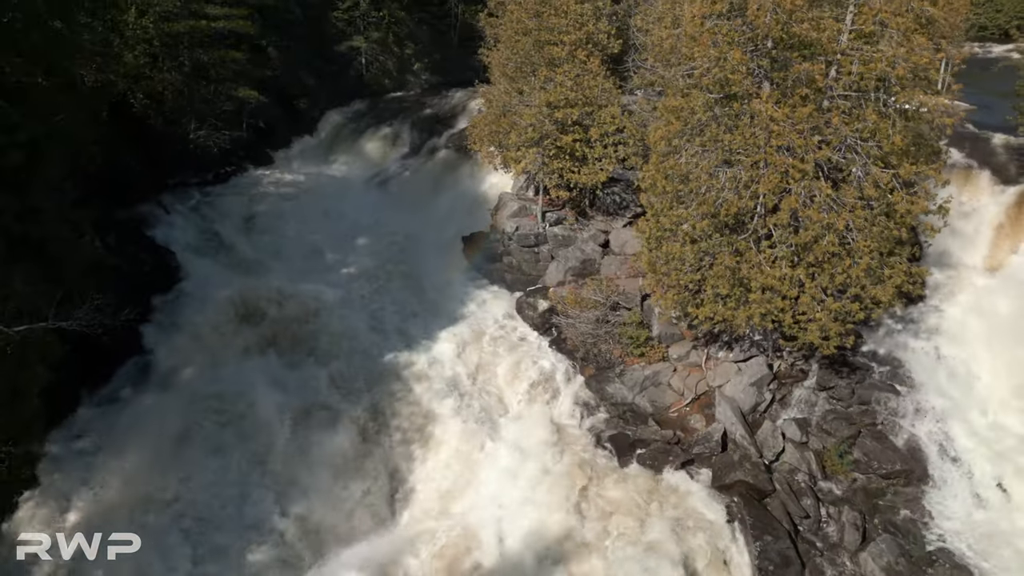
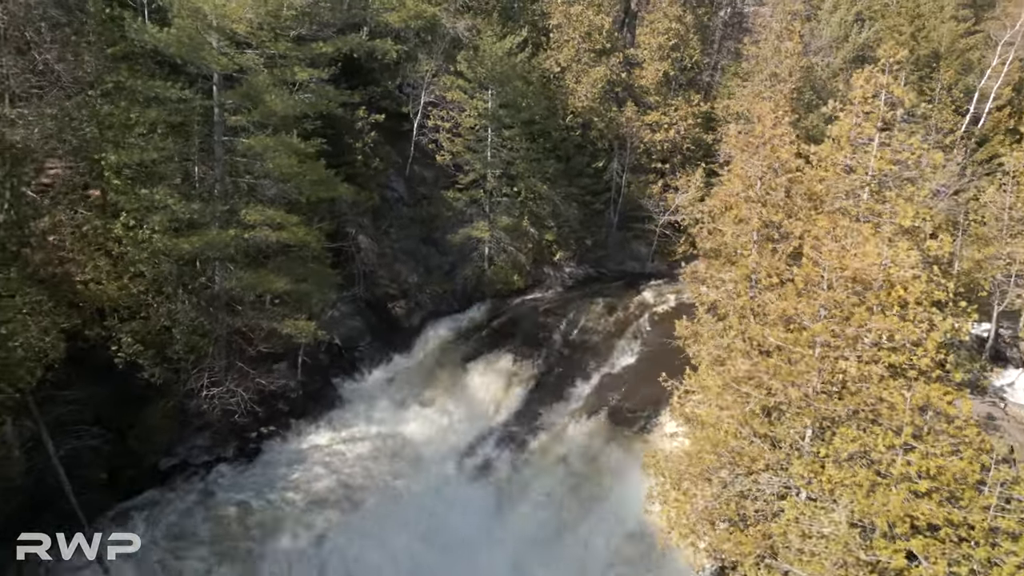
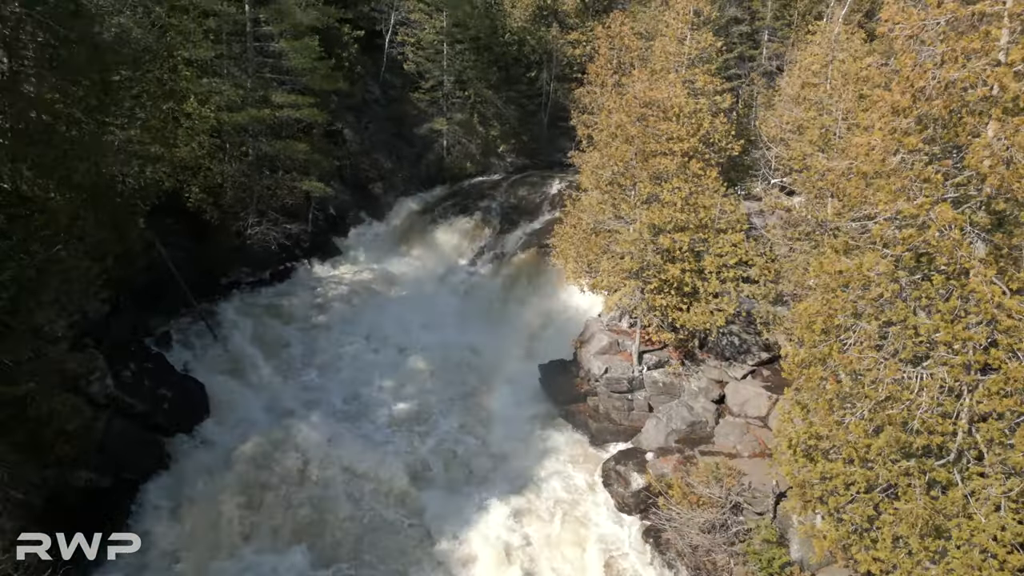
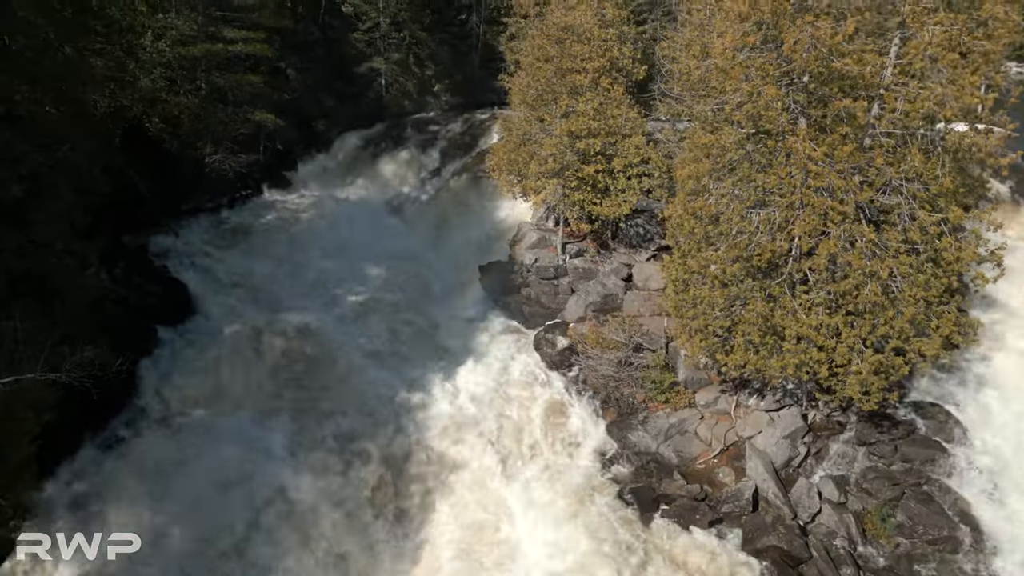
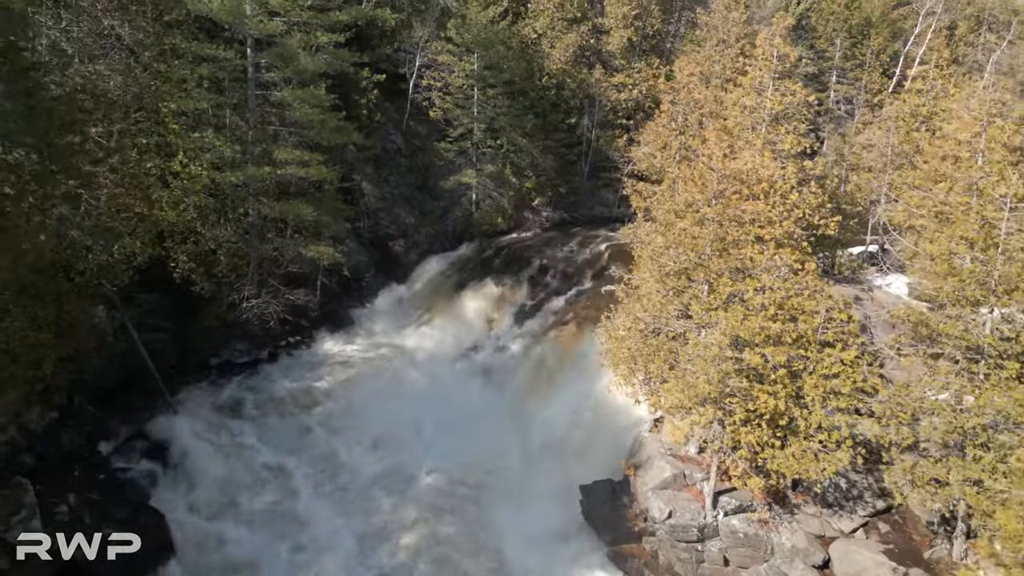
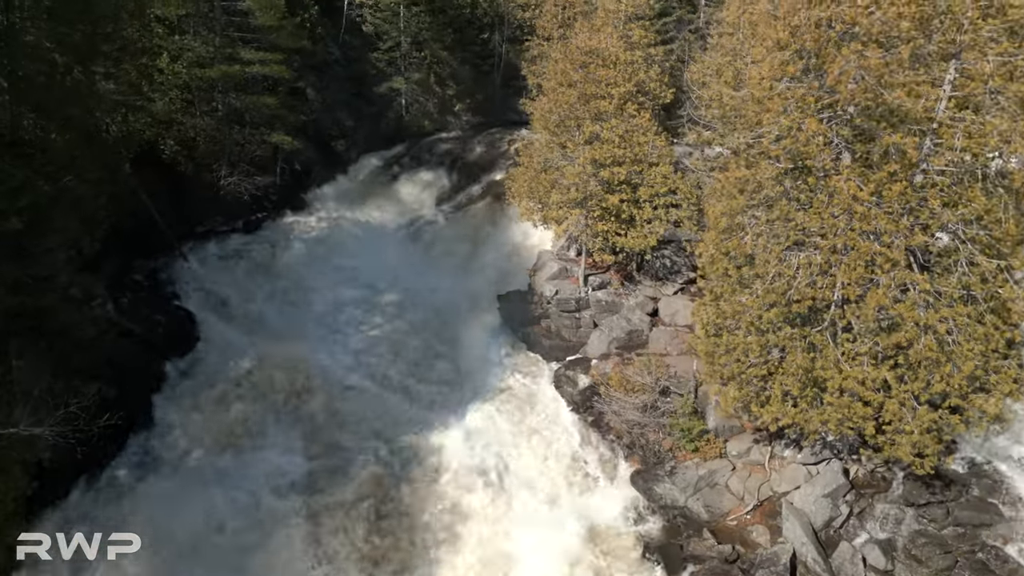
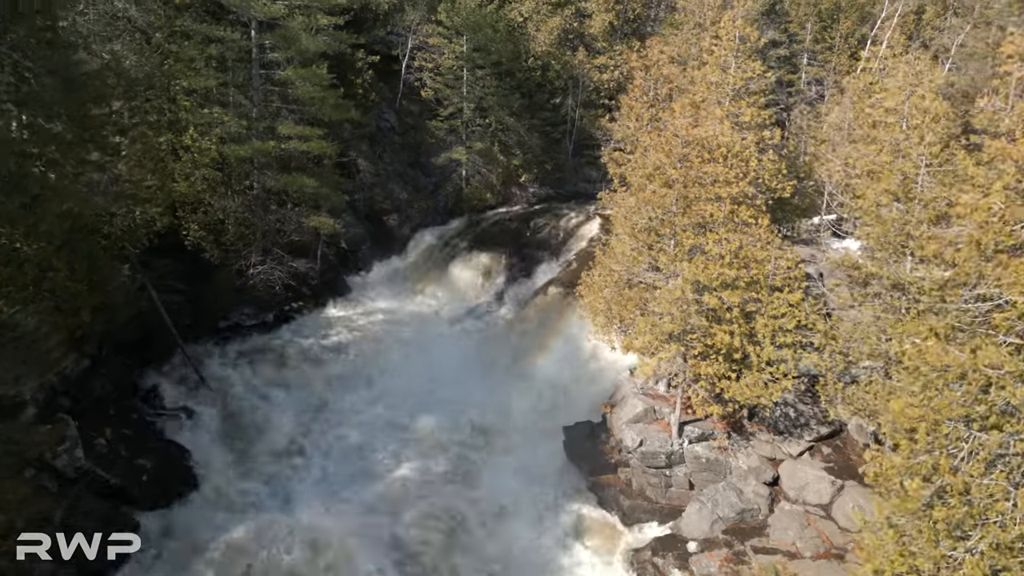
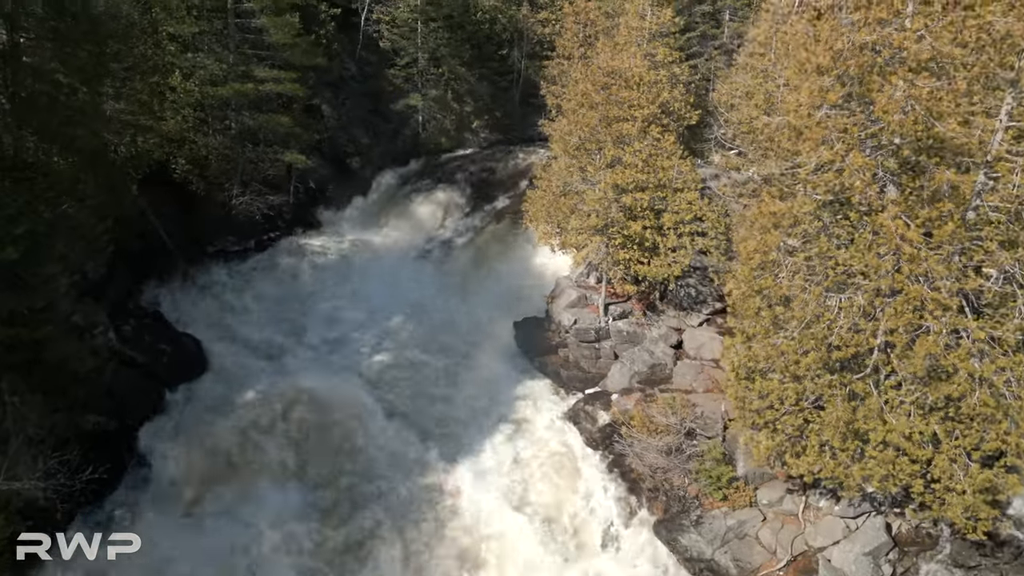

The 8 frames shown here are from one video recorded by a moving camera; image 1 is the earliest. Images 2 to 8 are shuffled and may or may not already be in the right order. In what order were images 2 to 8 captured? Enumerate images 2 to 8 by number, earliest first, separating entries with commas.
4, 6, 8, 3, 7, 5, 2
